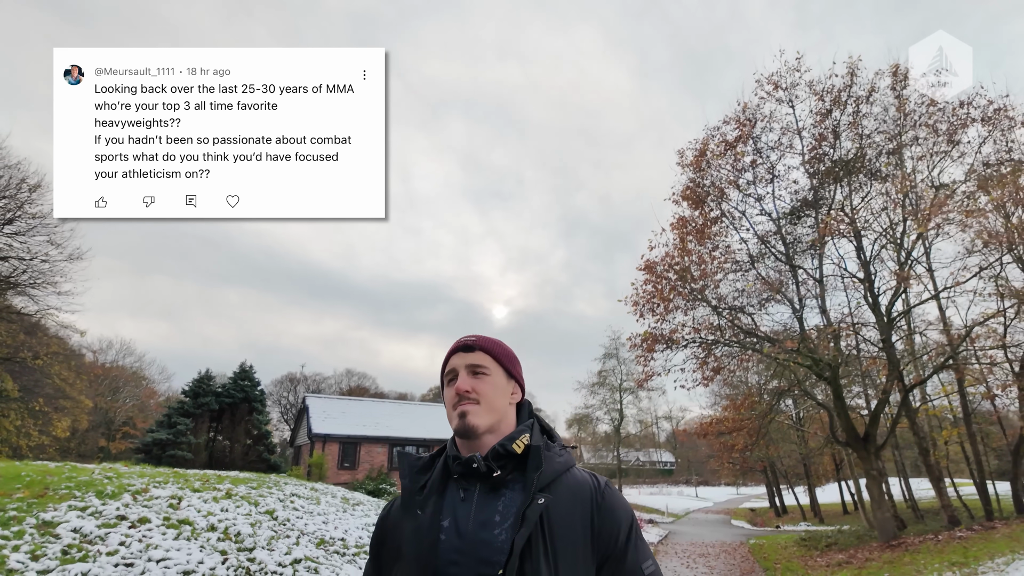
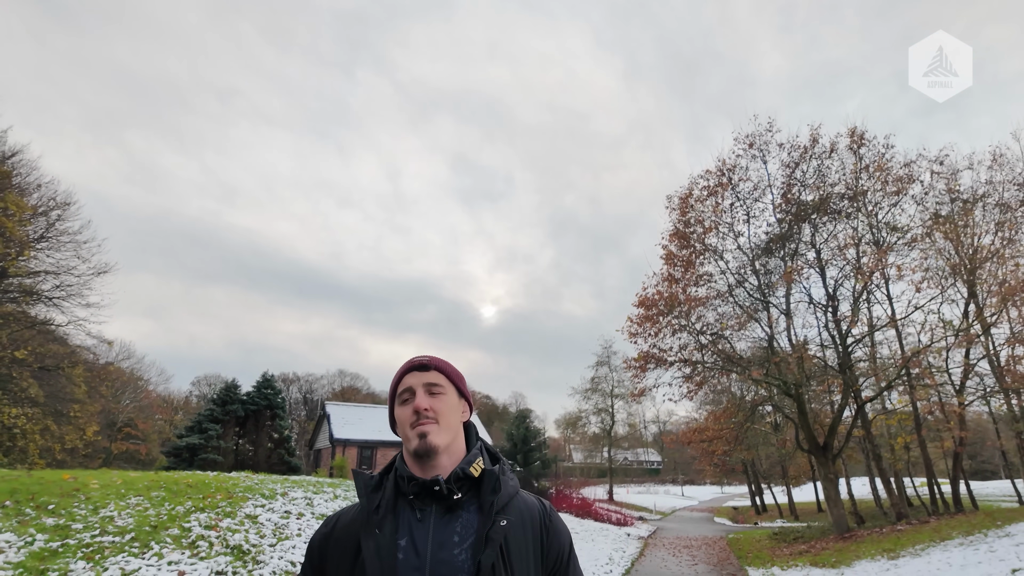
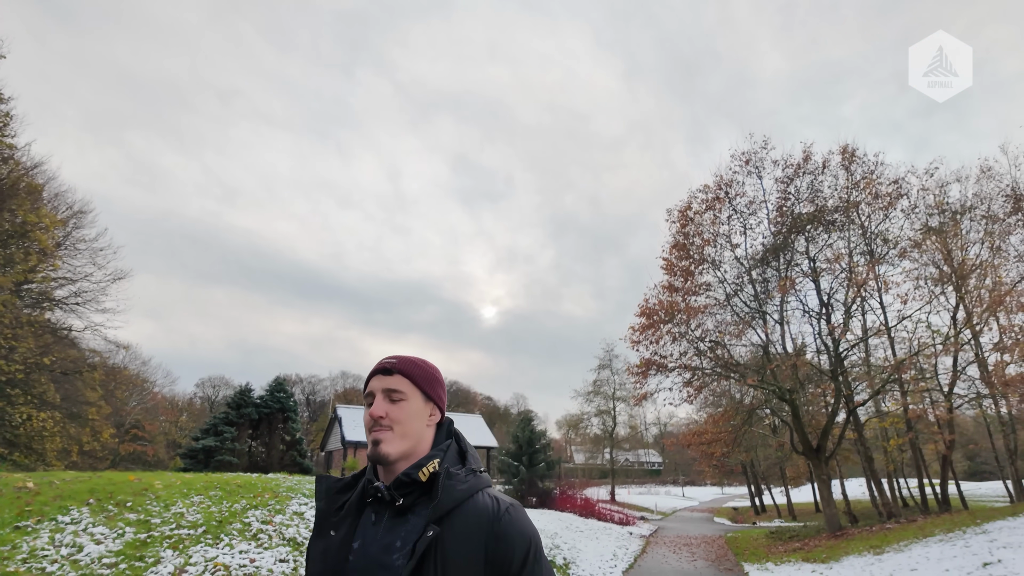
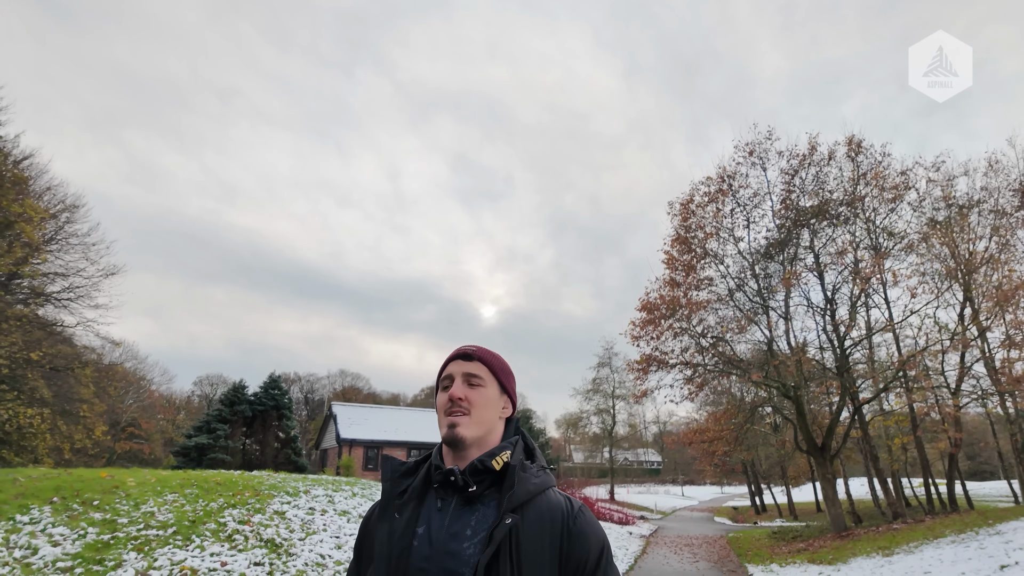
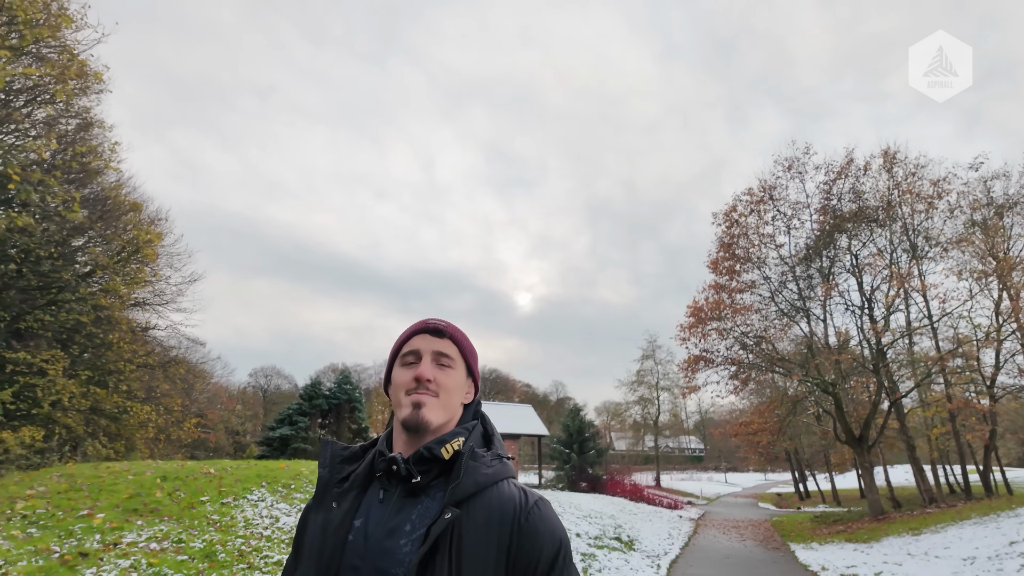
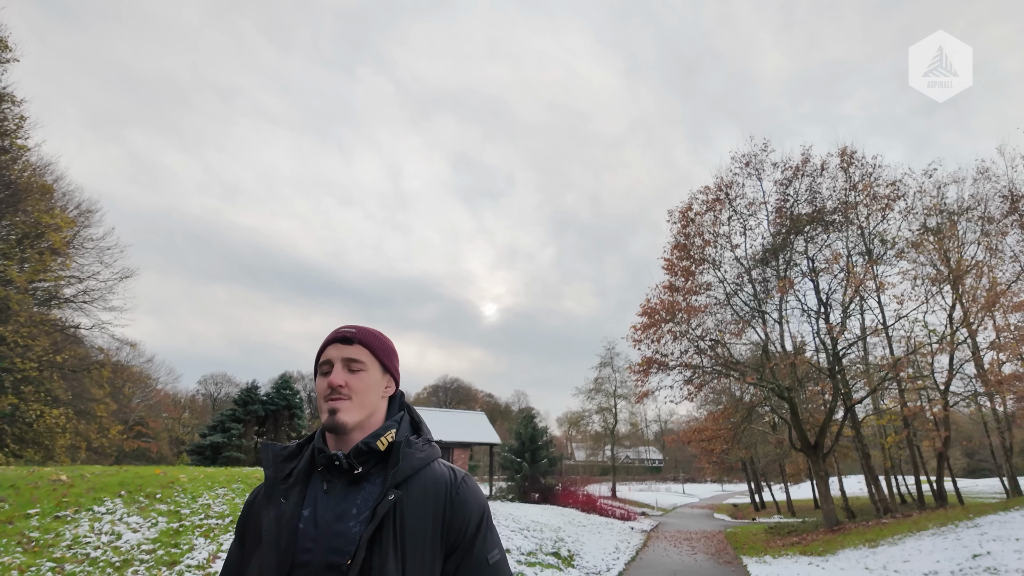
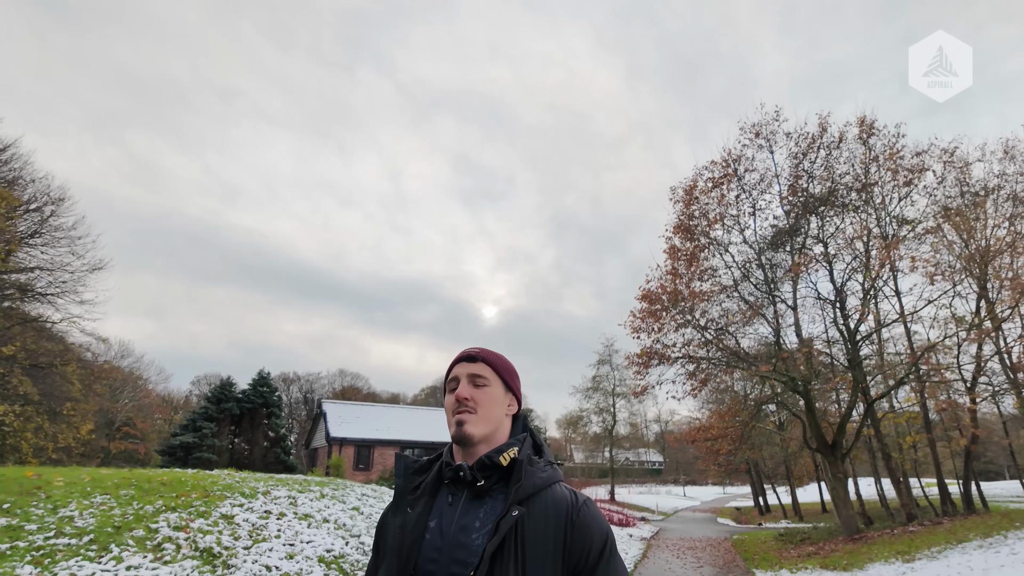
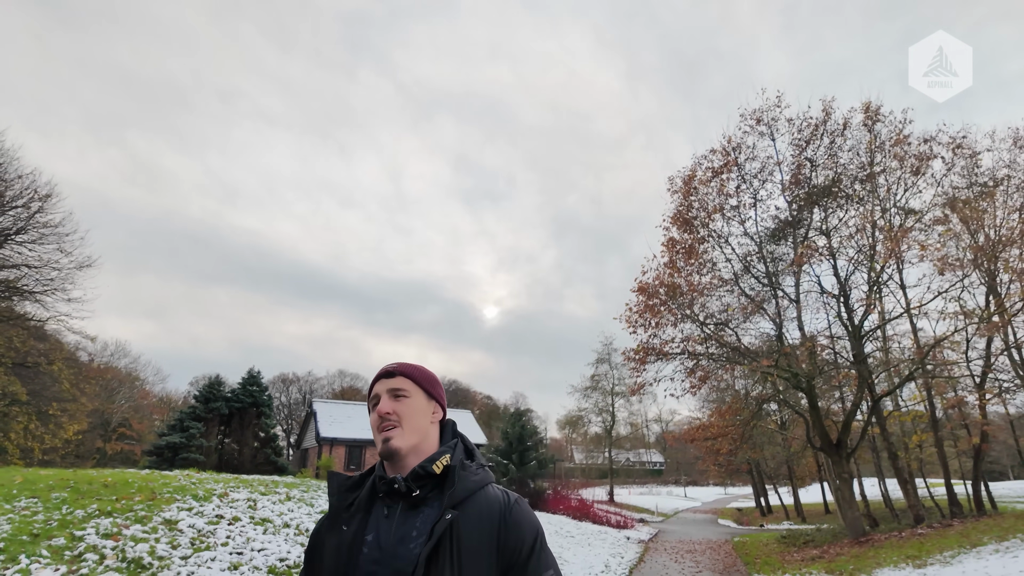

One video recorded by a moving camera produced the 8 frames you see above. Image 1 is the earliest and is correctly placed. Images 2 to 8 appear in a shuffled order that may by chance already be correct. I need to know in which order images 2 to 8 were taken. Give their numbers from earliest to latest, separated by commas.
8, 7, 2, 4, 3, 6, 5
